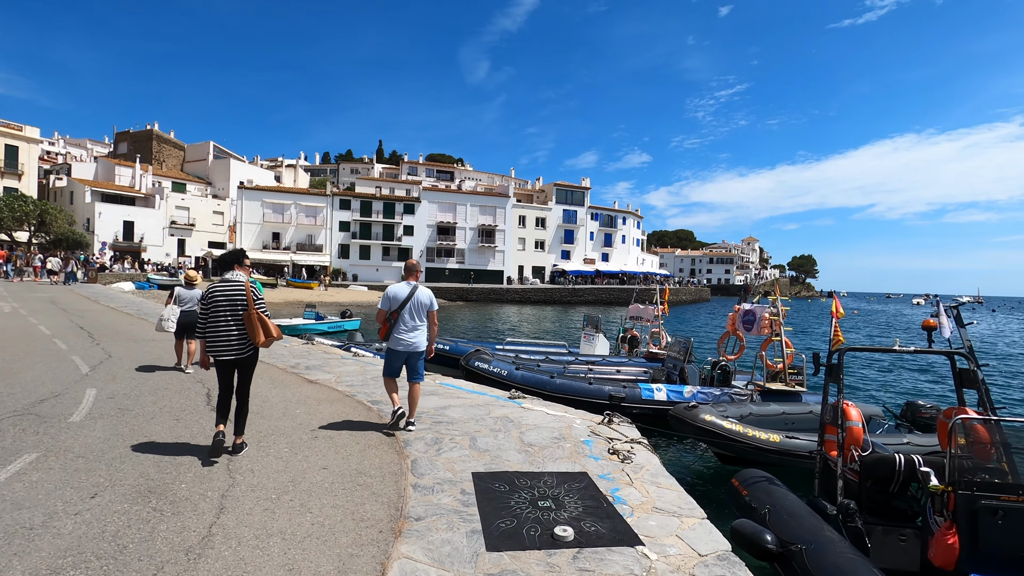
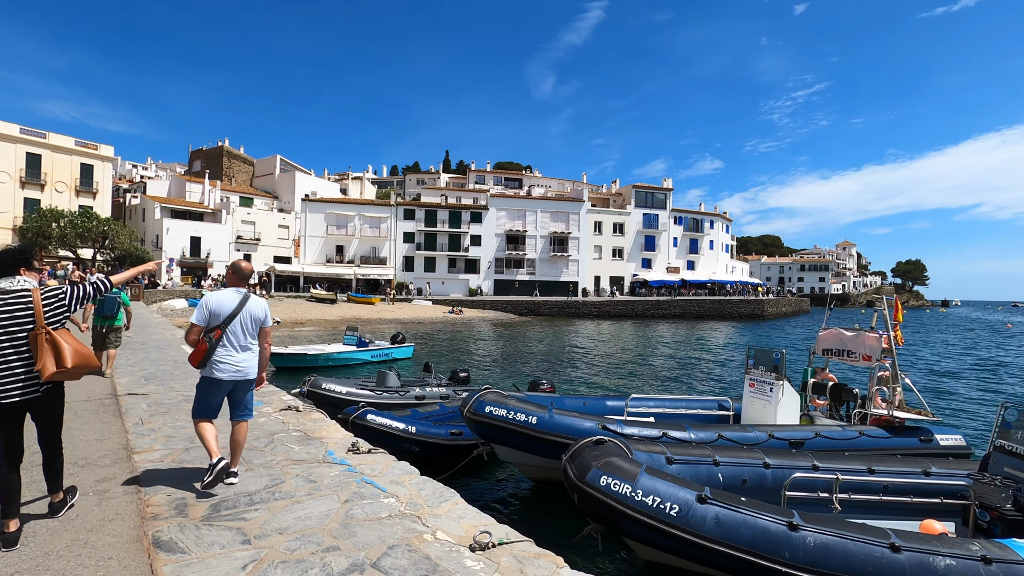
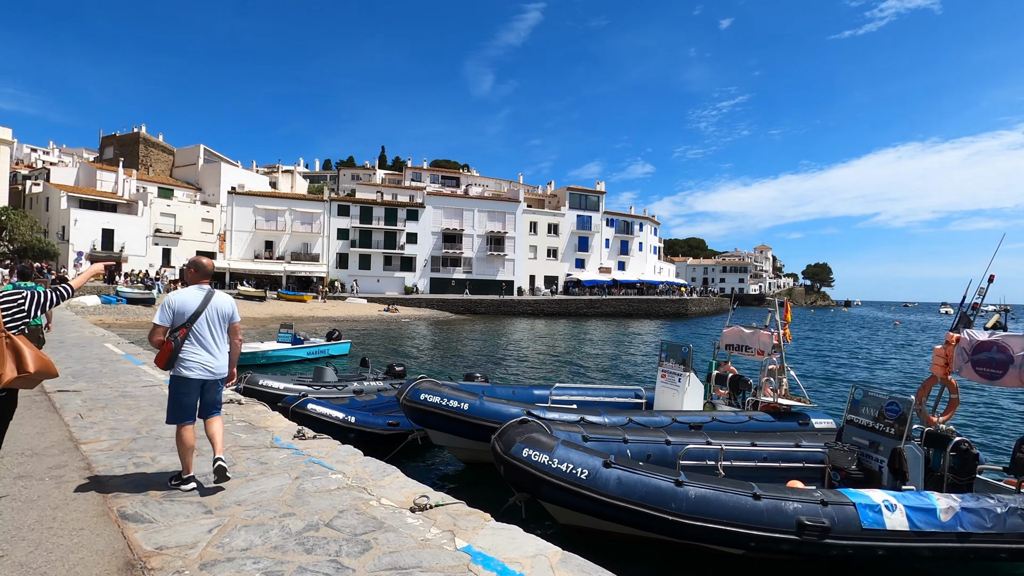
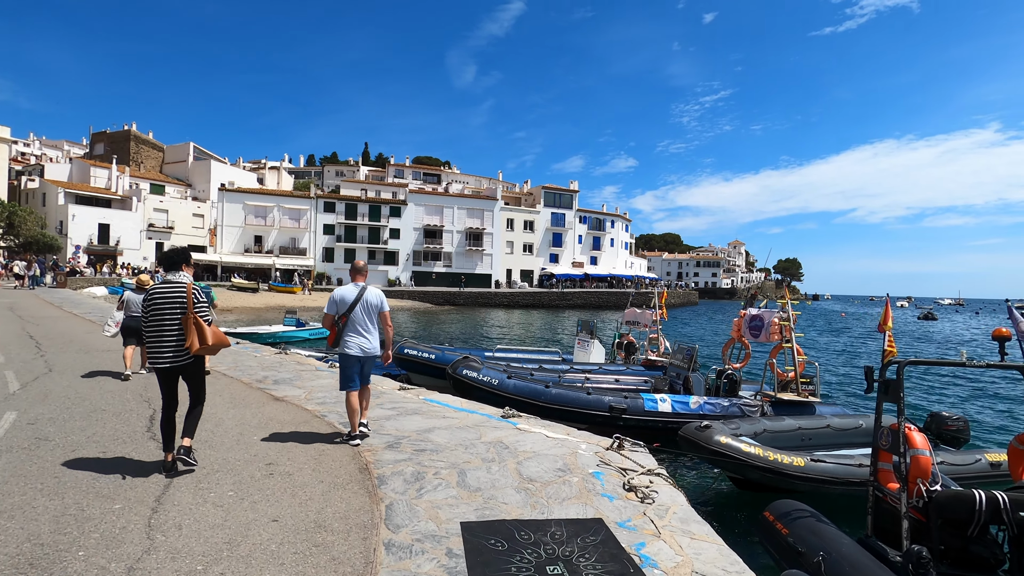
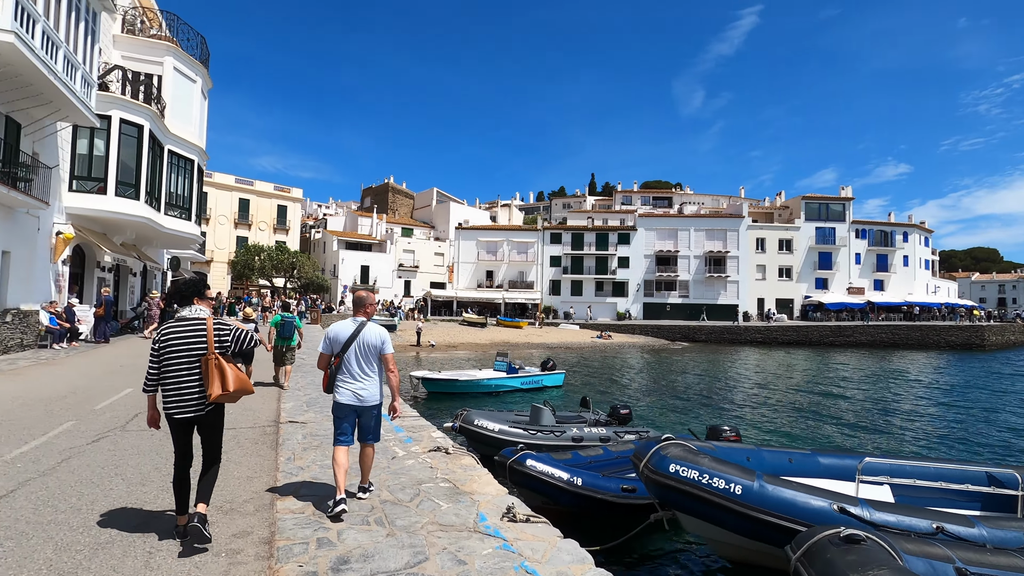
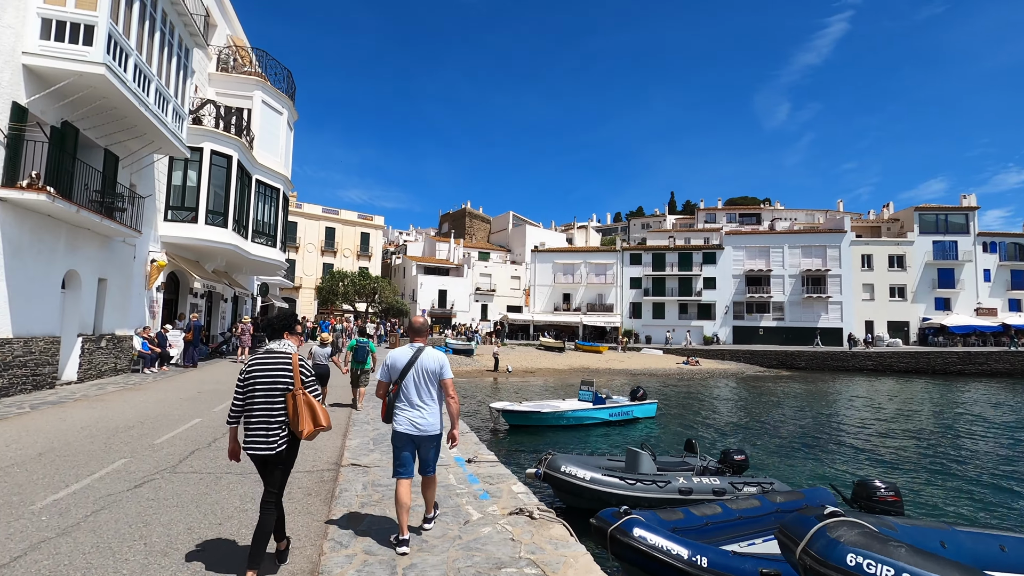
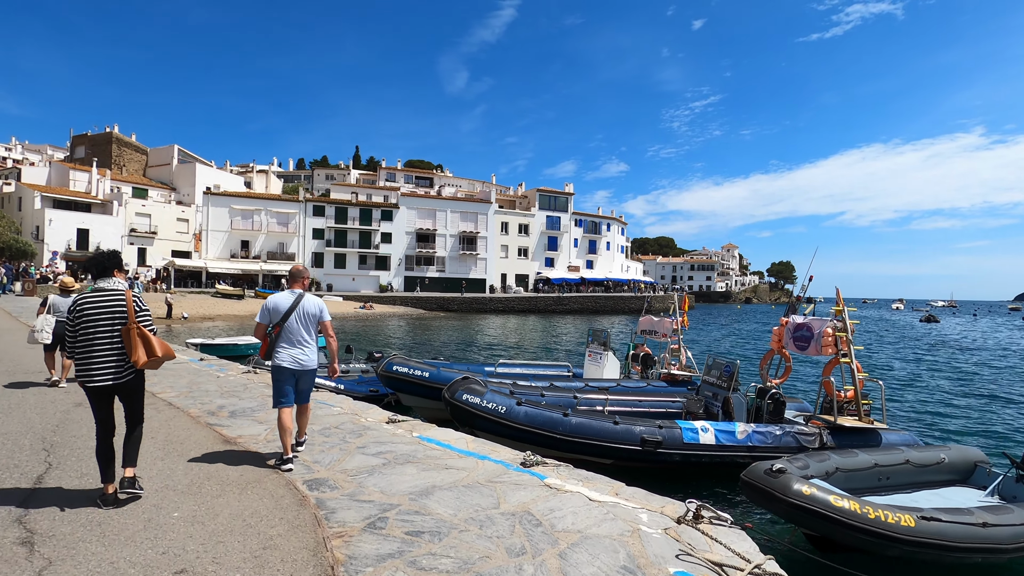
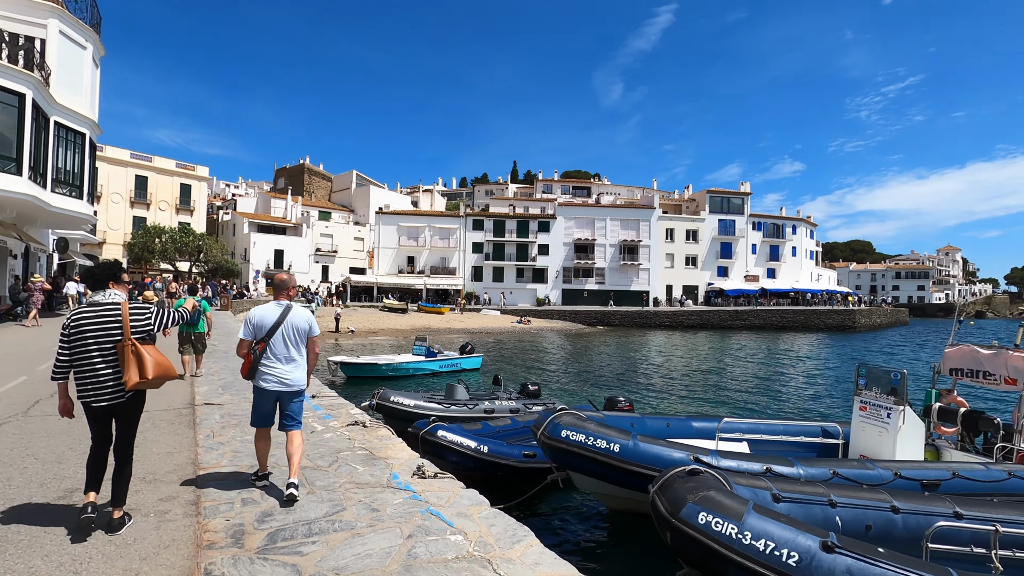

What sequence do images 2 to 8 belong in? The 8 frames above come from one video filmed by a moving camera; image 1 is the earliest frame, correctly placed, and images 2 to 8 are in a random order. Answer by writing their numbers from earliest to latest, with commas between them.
4, 7, 3, 2, 8, 5, 6
